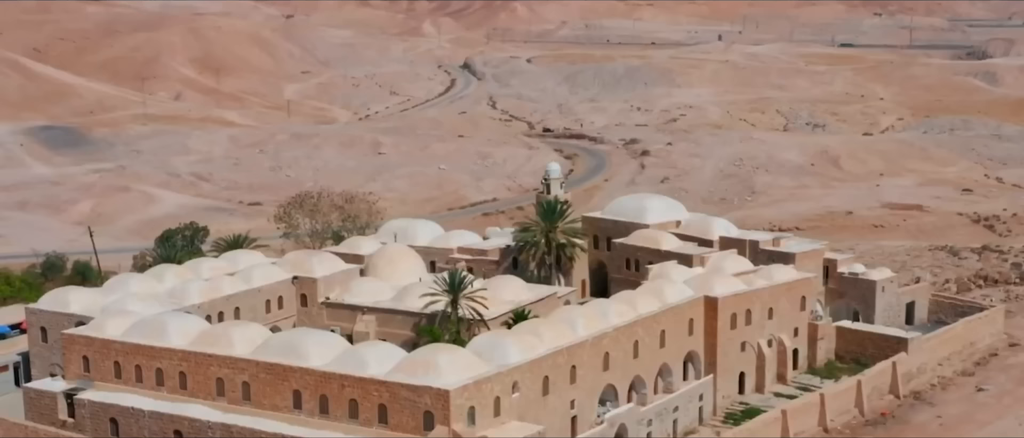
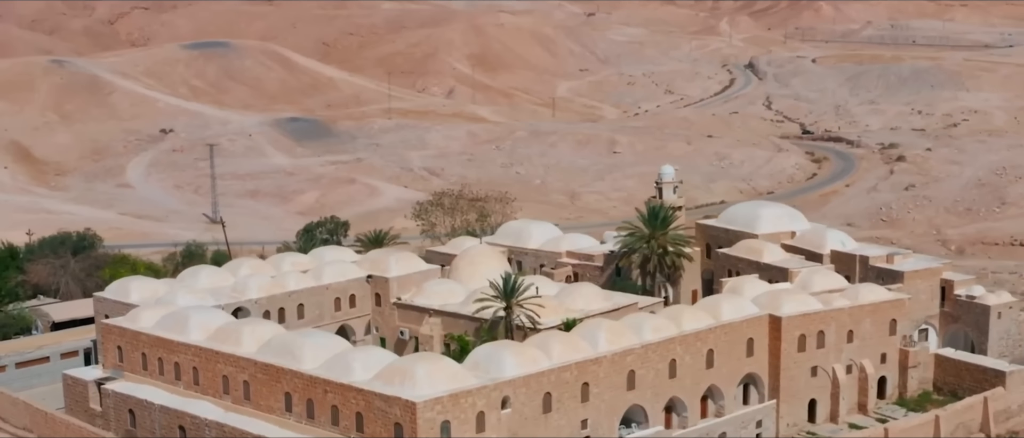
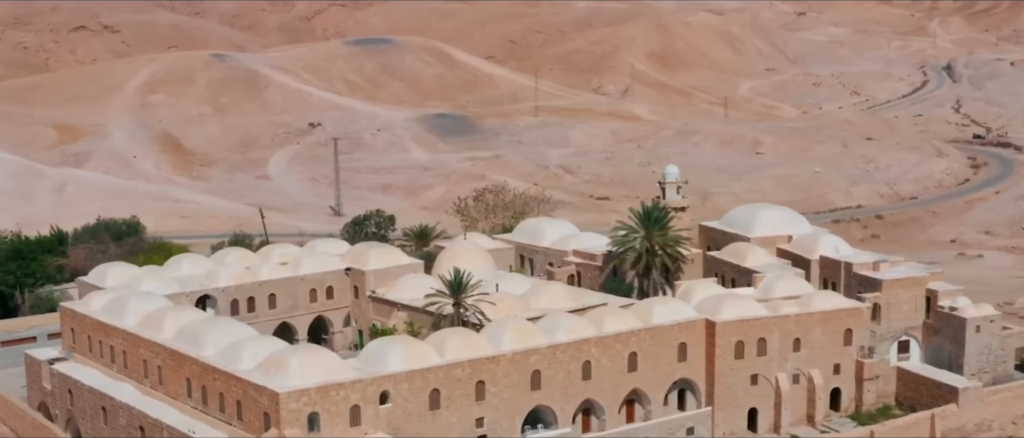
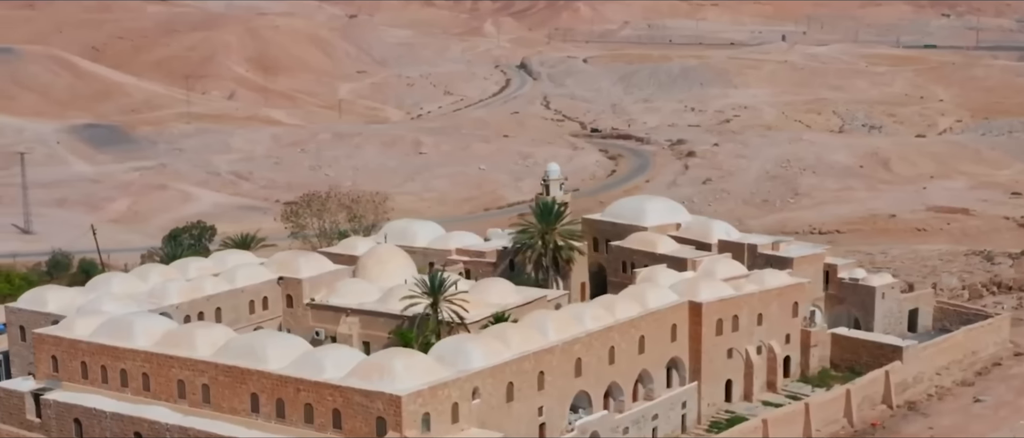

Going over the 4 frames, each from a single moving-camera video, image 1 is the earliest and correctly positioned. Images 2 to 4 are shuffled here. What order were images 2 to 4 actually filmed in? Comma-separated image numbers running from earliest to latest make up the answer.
4, 2, 3
